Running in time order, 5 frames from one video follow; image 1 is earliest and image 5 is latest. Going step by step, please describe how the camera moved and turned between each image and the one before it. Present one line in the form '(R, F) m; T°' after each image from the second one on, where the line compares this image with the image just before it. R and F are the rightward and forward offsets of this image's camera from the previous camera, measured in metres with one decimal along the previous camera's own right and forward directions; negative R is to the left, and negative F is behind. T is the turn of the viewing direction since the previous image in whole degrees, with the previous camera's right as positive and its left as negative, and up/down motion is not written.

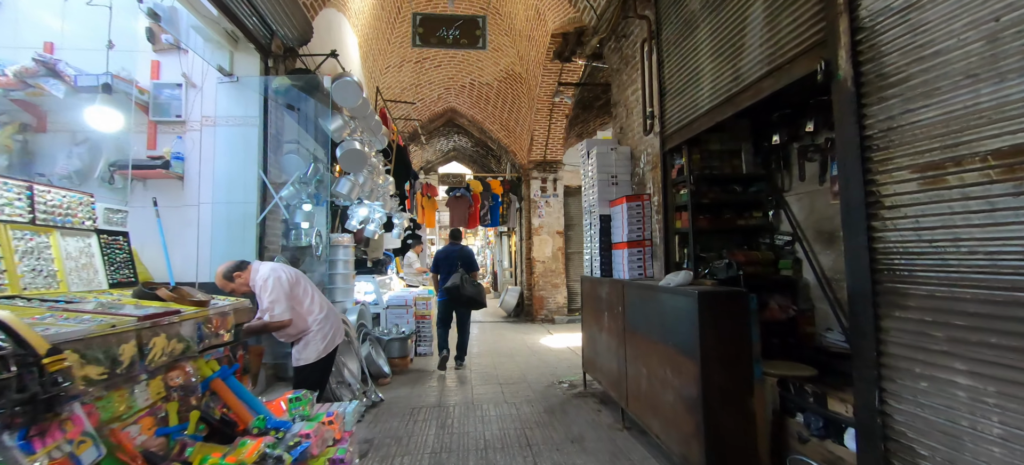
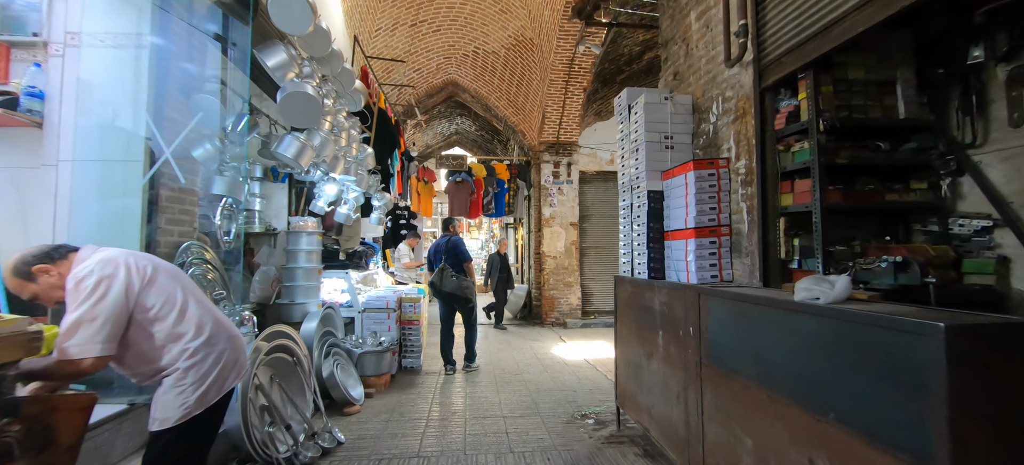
(0.0, +1.2) m; -1°
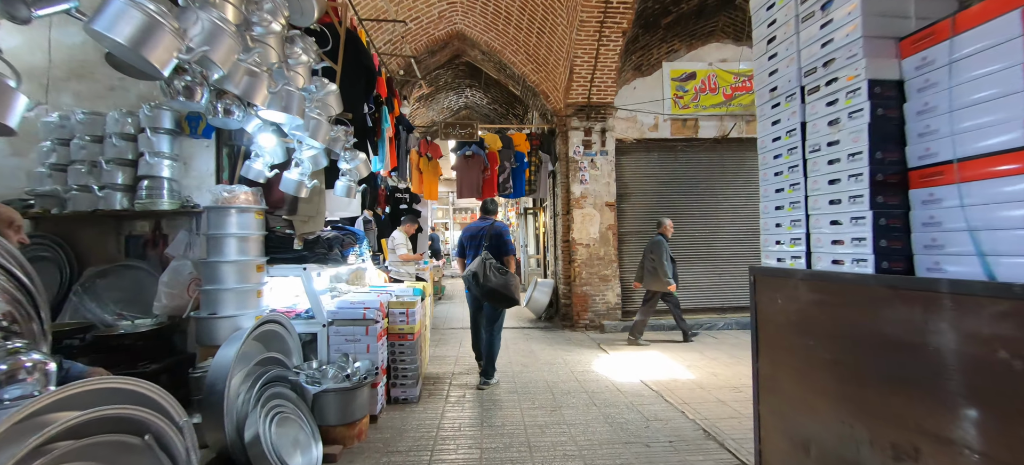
(-0.1, +1.5) m; -2°
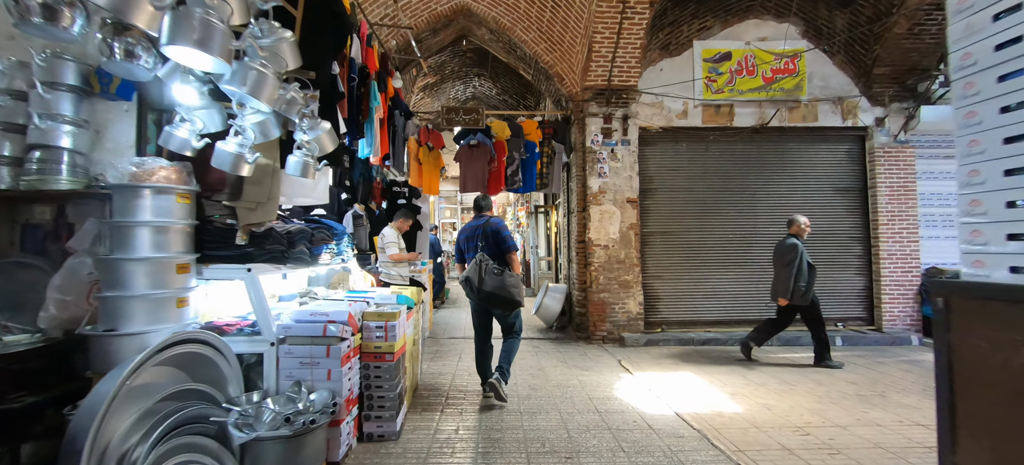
(0.0, +0.7) m; -2°
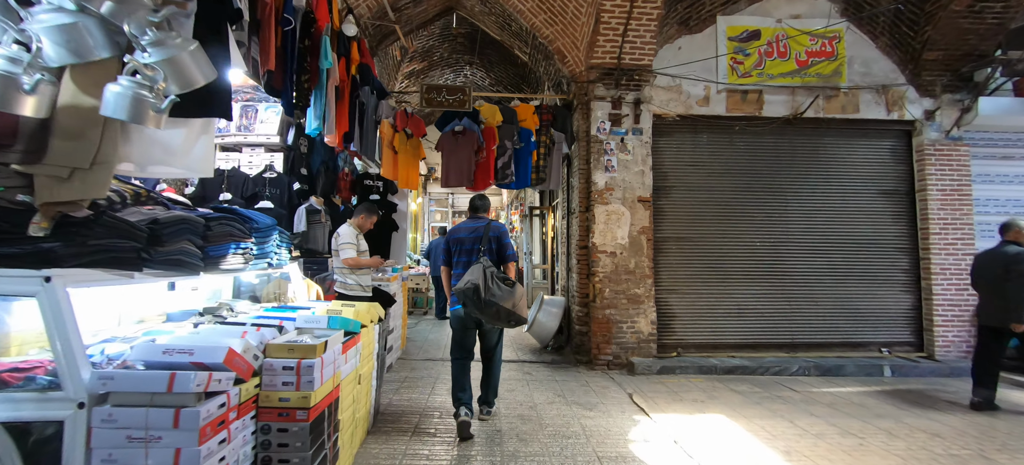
(+0.1, +0.9) m; +1°
